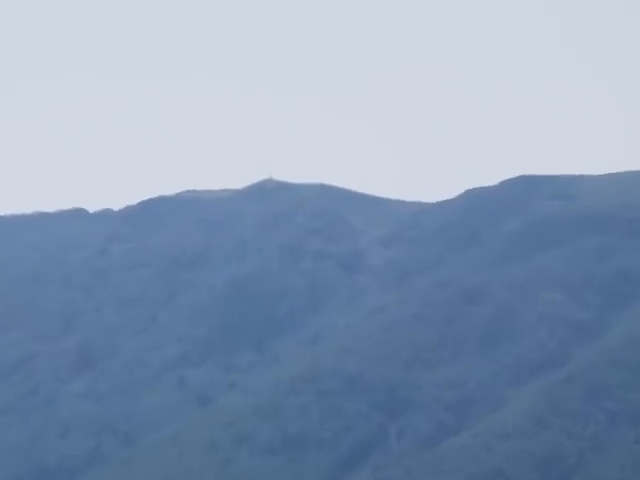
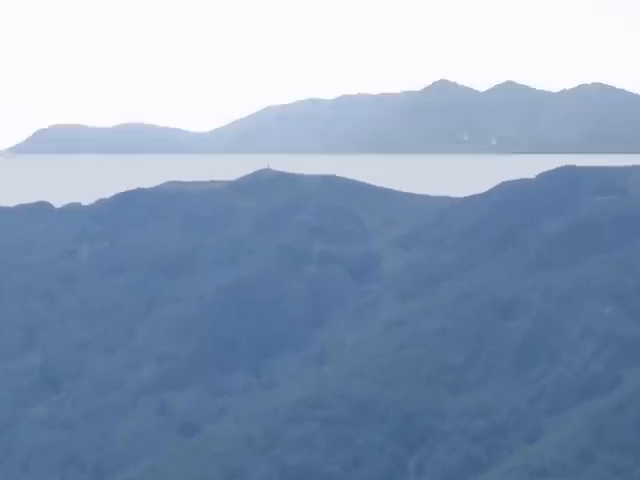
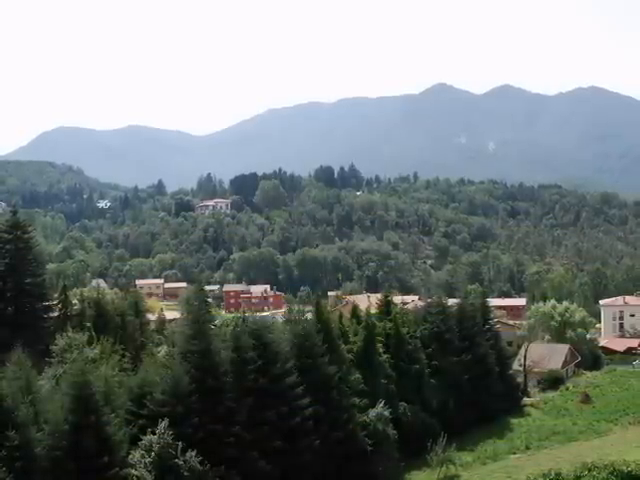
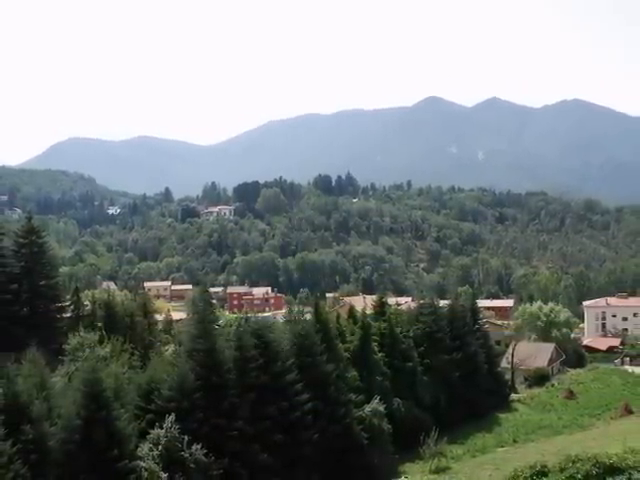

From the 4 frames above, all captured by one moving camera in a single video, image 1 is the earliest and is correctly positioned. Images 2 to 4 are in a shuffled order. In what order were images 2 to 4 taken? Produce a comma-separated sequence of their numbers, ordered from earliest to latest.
2, 3, 4
